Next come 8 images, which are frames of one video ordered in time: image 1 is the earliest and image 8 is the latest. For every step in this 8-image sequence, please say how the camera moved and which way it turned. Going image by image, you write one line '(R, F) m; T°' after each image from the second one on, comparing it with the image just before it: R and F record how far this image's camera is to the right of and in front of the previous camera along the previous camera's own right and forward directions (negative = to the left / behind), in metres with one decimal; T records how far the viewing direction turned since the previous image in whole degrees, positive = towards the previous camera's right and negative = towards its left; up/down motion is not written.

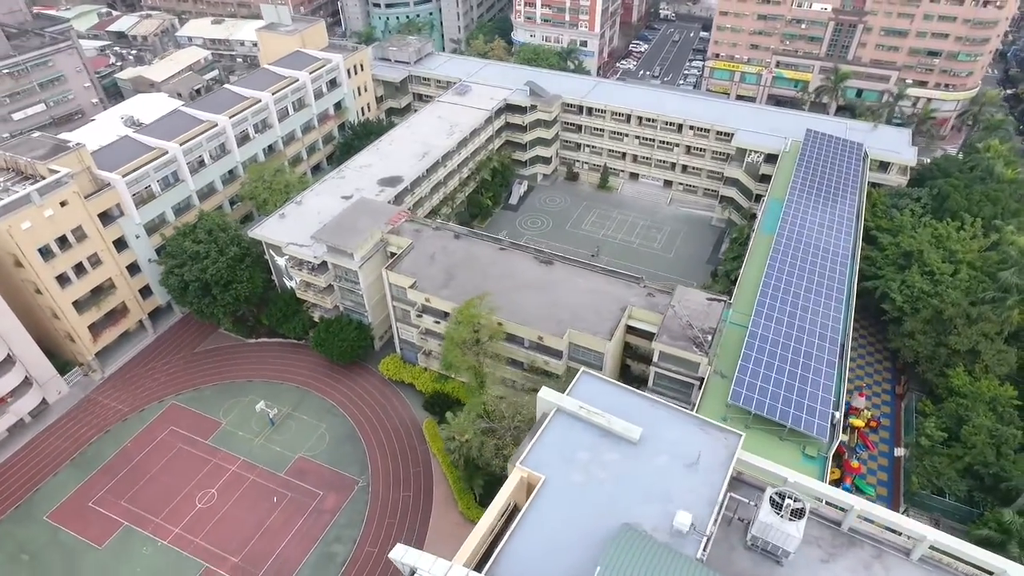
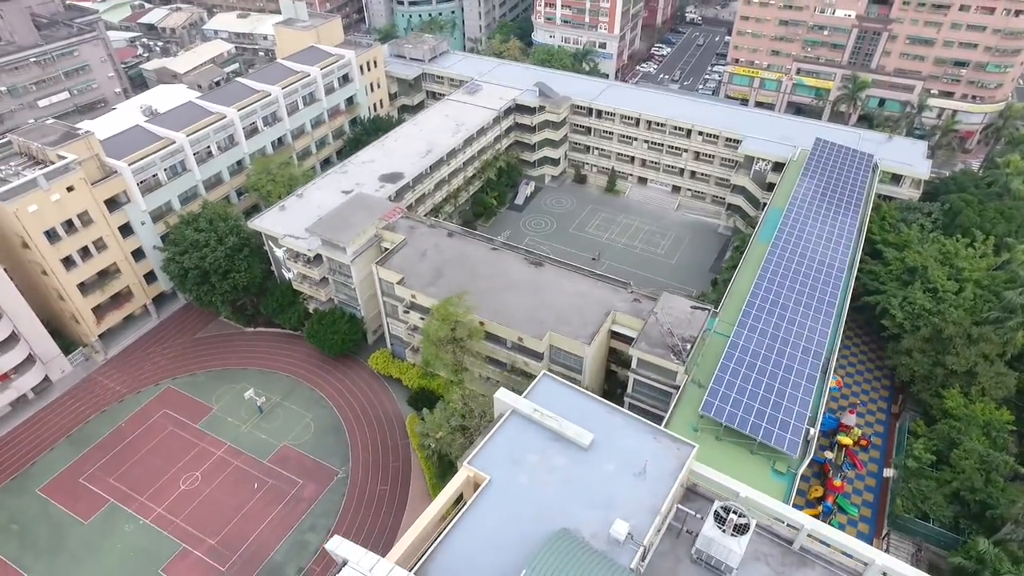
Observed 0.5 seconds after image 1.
(+3.1, 0.0) m; -3°
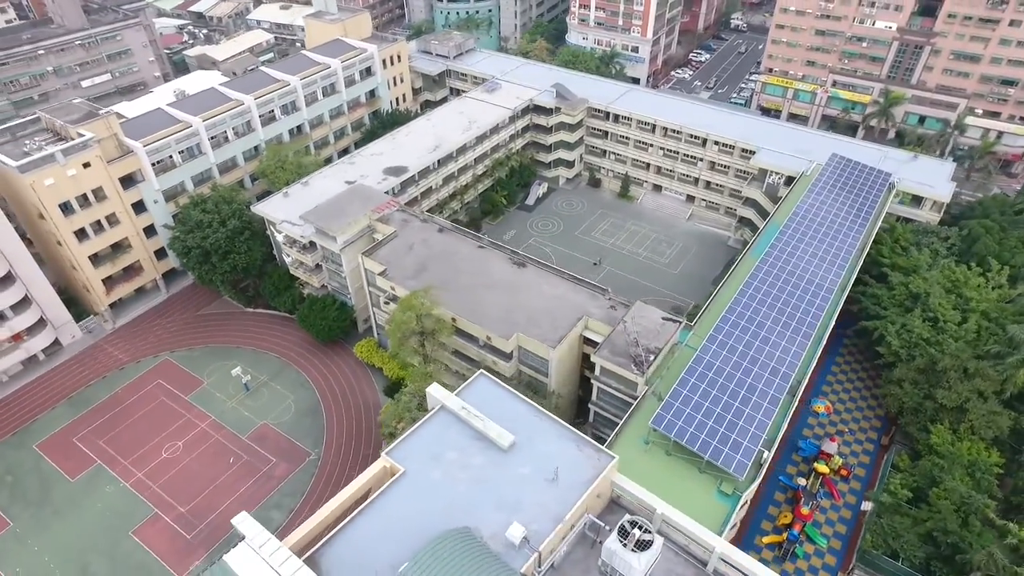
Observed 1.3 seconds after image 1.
(+5.1, +0.1) m; -4°
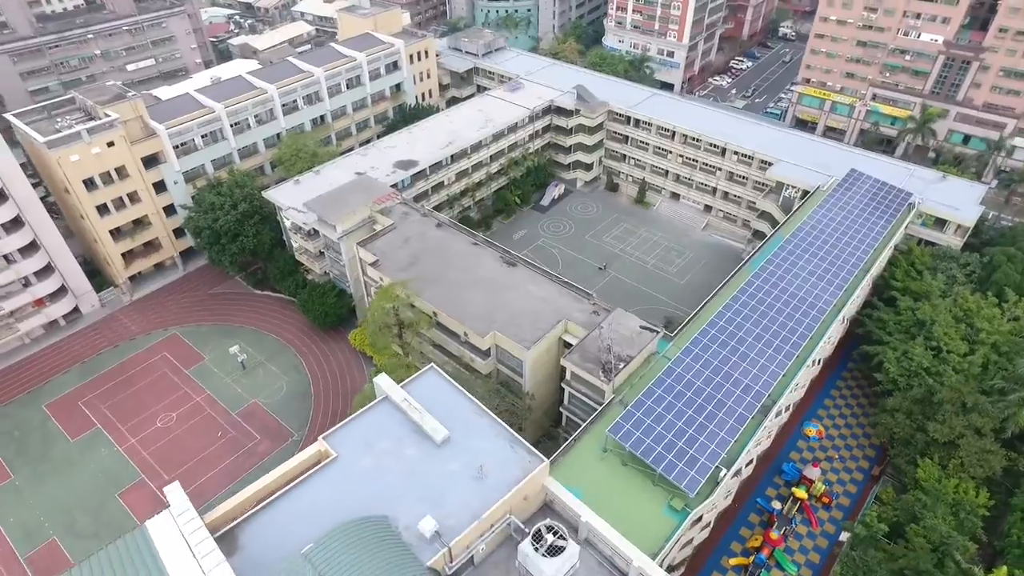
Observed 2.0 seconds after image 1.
(+4.5, +0.1) m; -4°
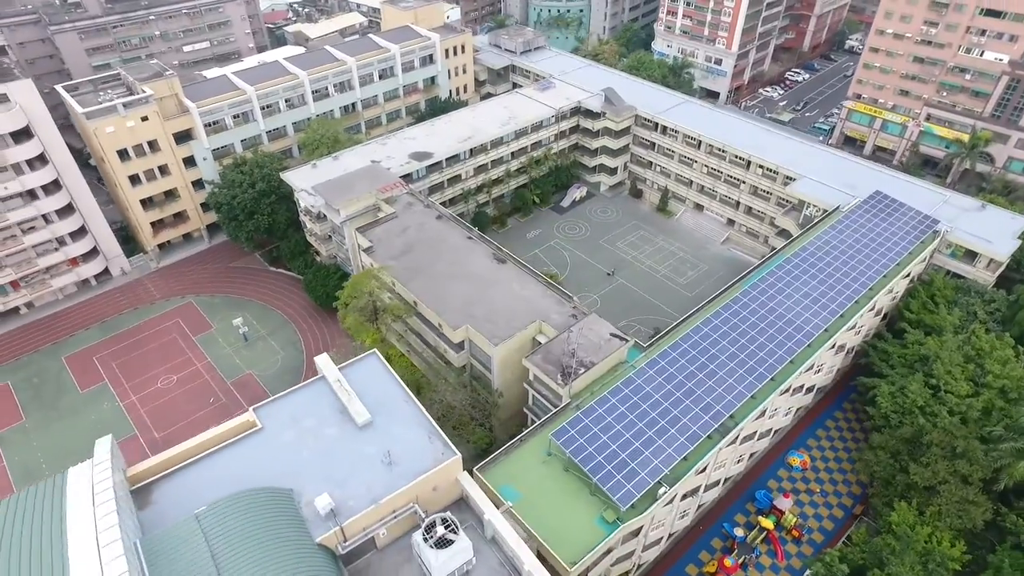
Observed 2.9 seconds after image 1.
(+5.7, +0.3) m; -6°
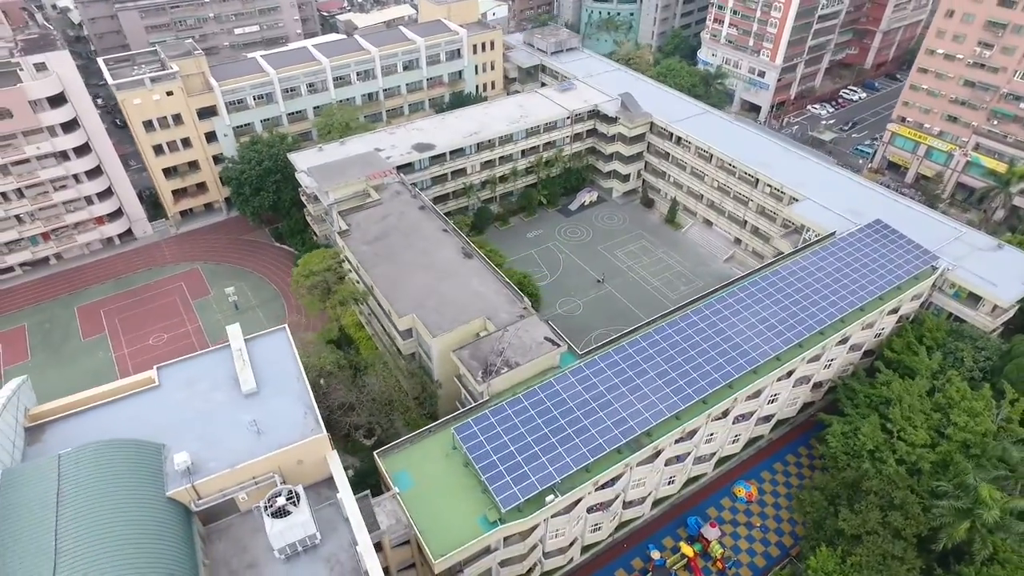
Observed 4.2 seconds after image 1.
(+8.2, +0.3) m; -6°
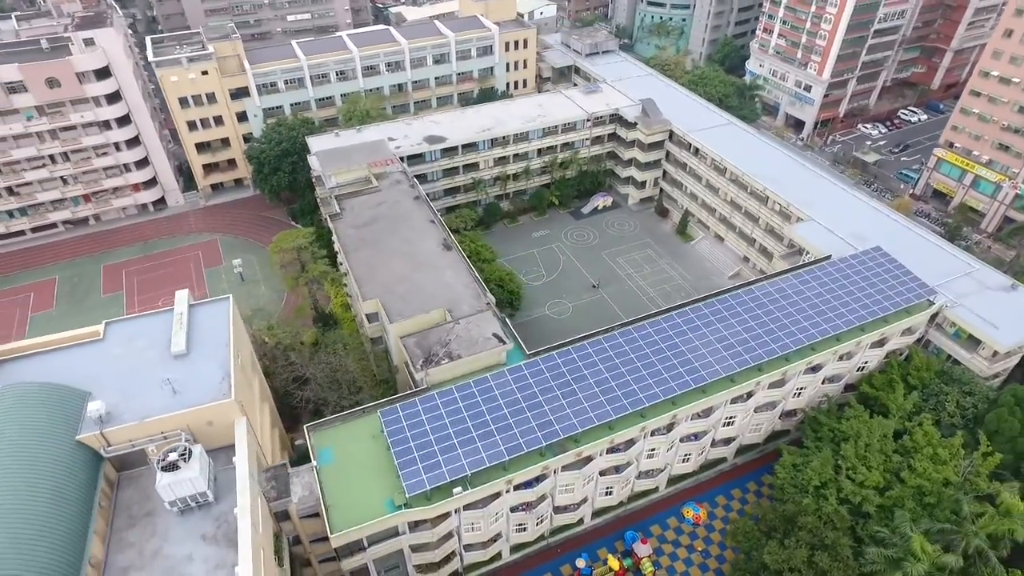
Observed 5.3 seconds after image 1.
(+7.1, +0.1) m; -6°
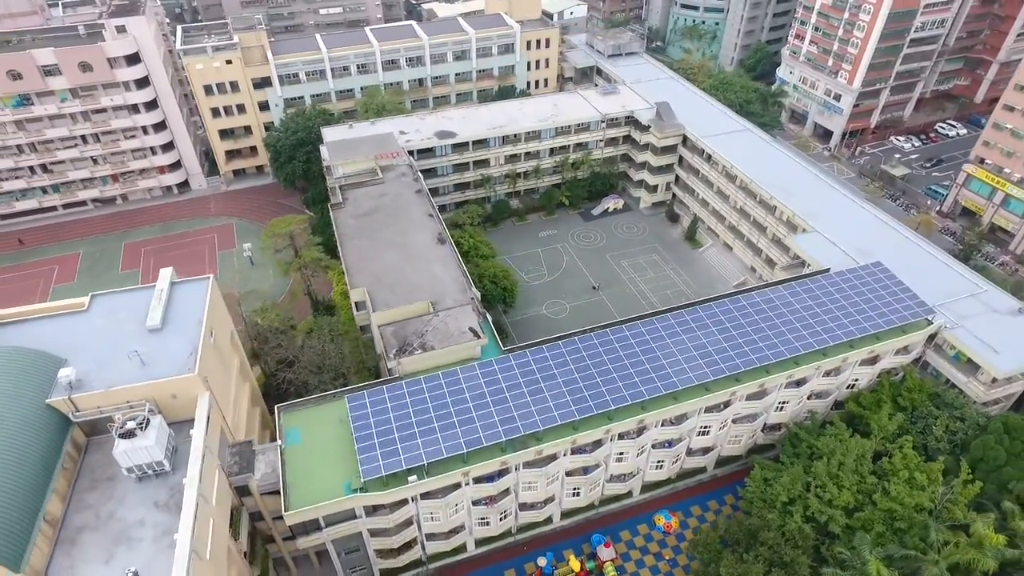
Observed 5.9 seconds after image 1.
(+3.8, -0.1) m; -4°
